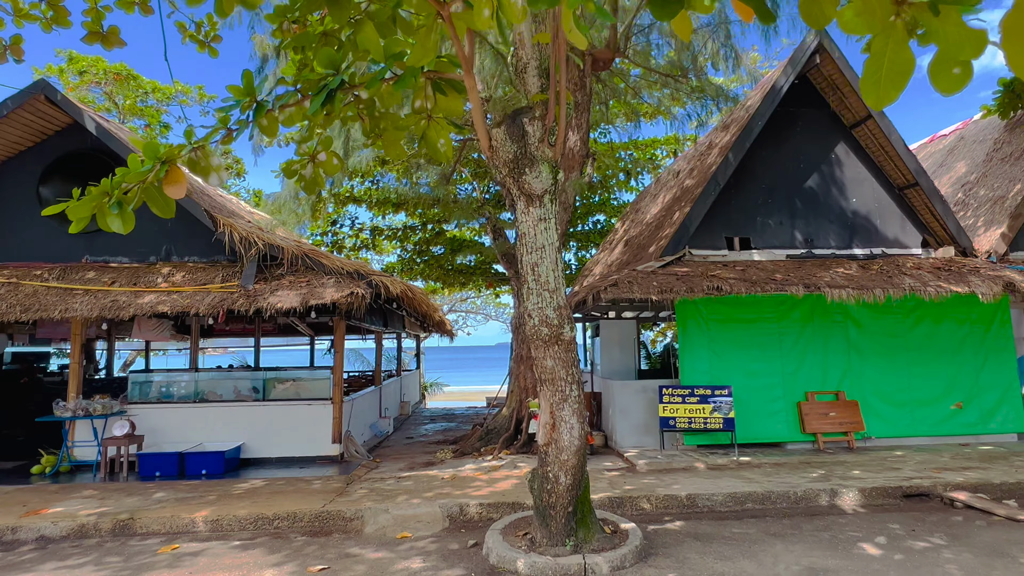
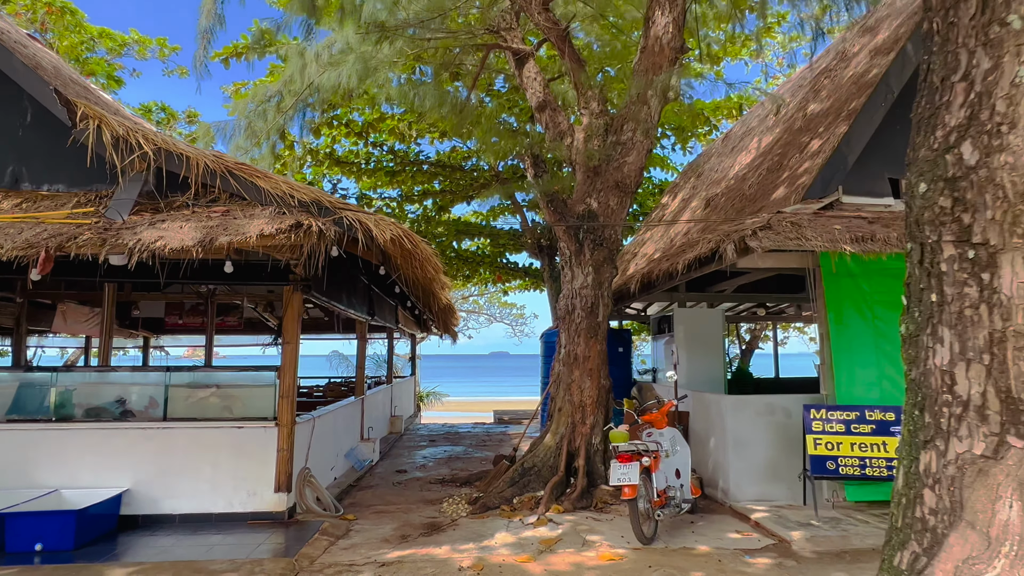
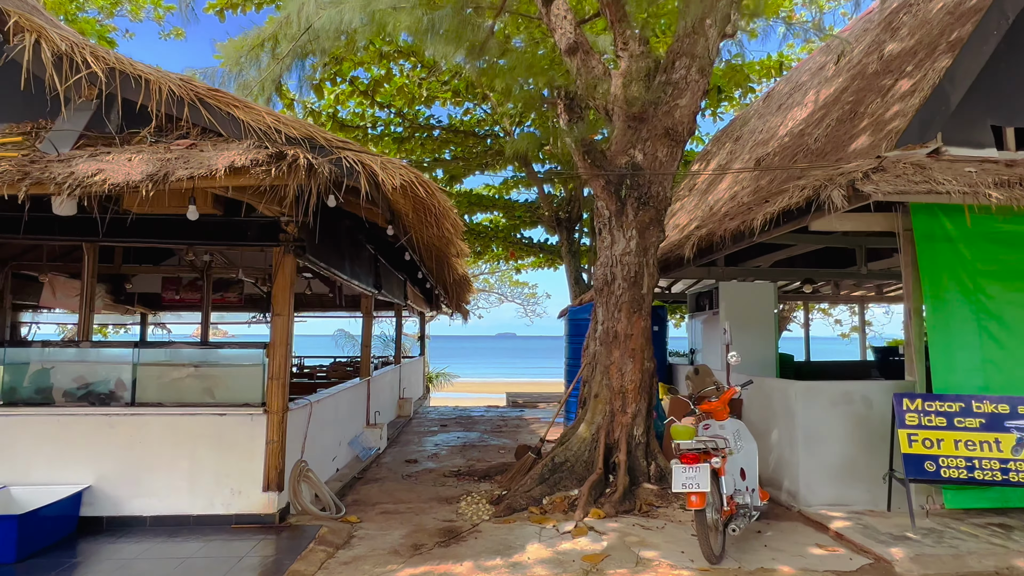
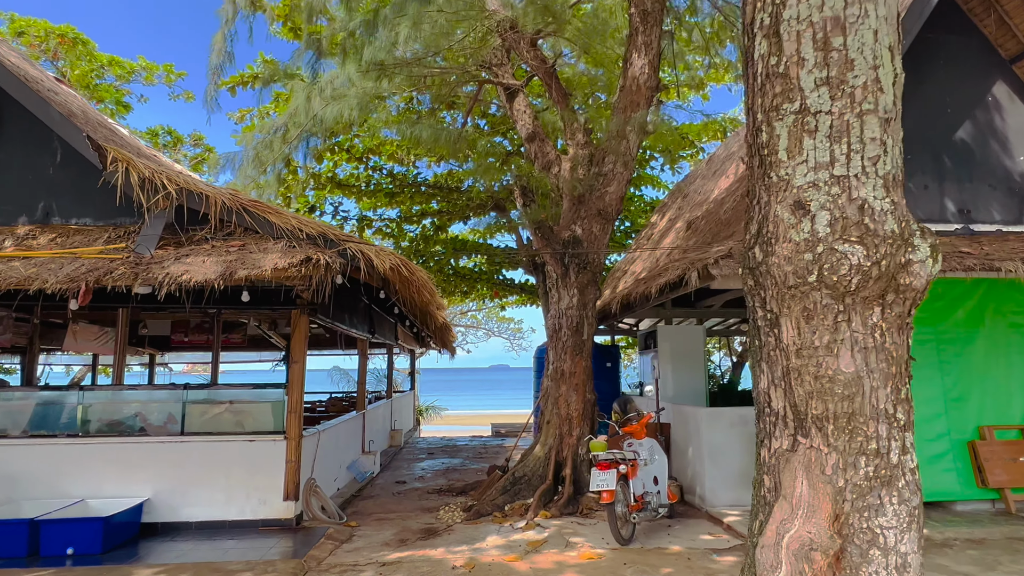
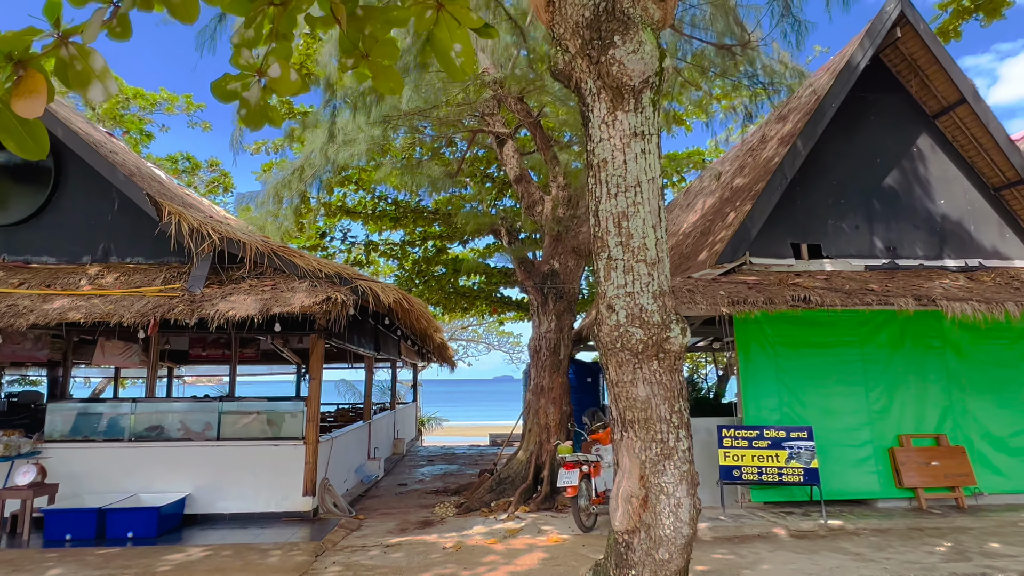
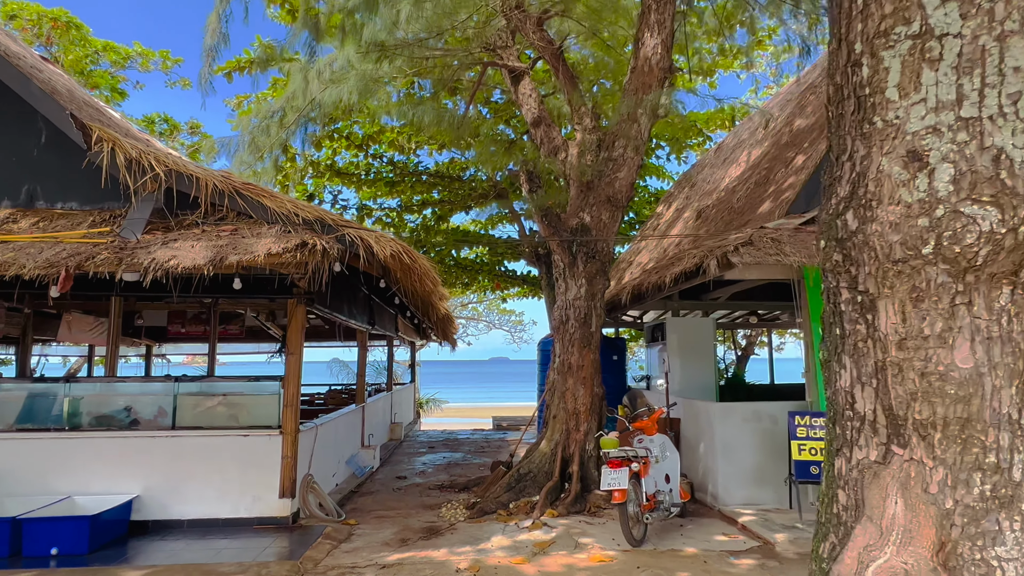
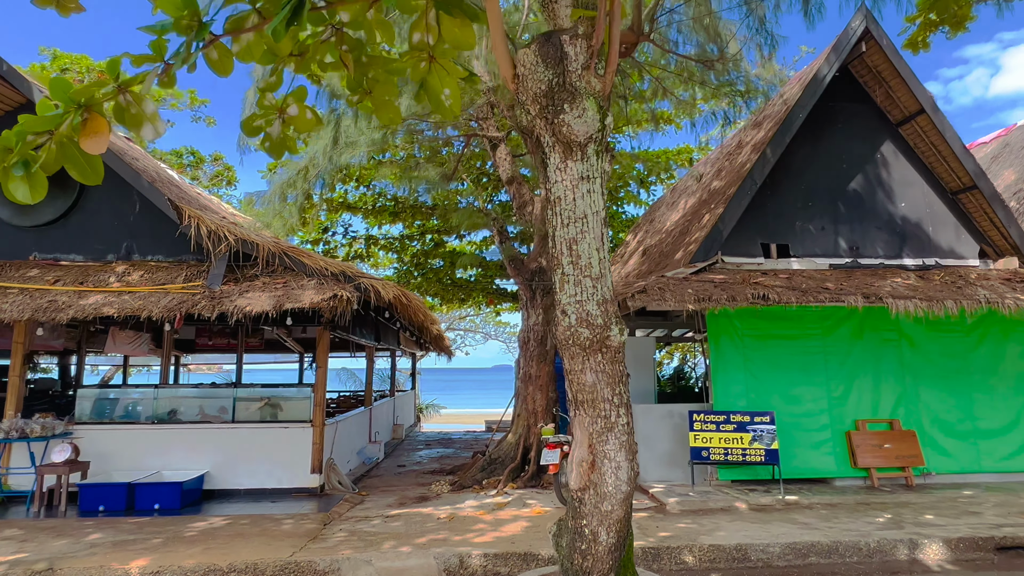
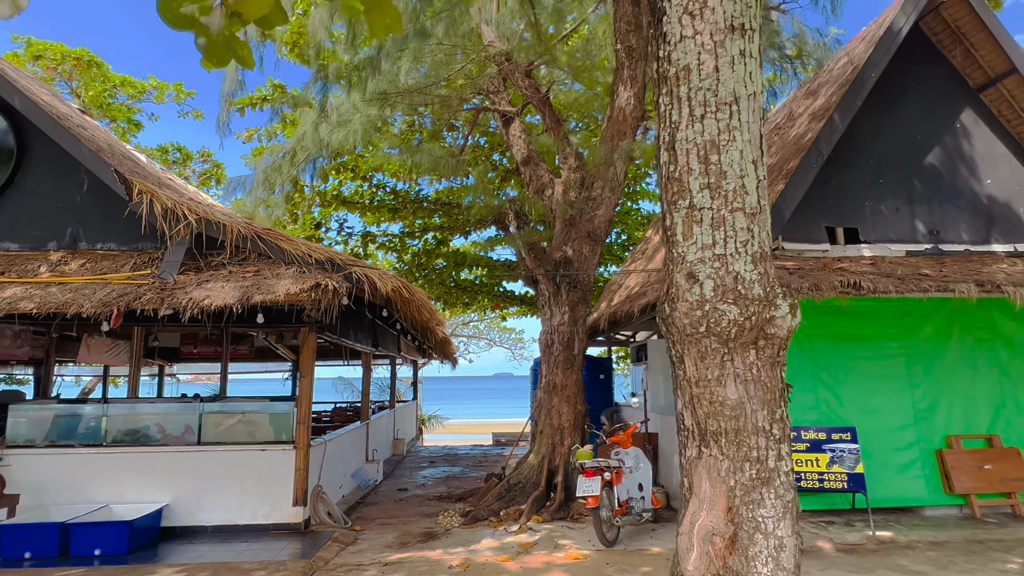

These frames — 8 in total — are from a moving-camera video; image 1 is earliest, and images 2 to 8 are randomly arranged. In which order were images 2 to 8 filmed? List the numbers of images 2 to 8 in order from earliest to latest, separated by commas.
7, 5, 8, 4, 6, 2, 3
